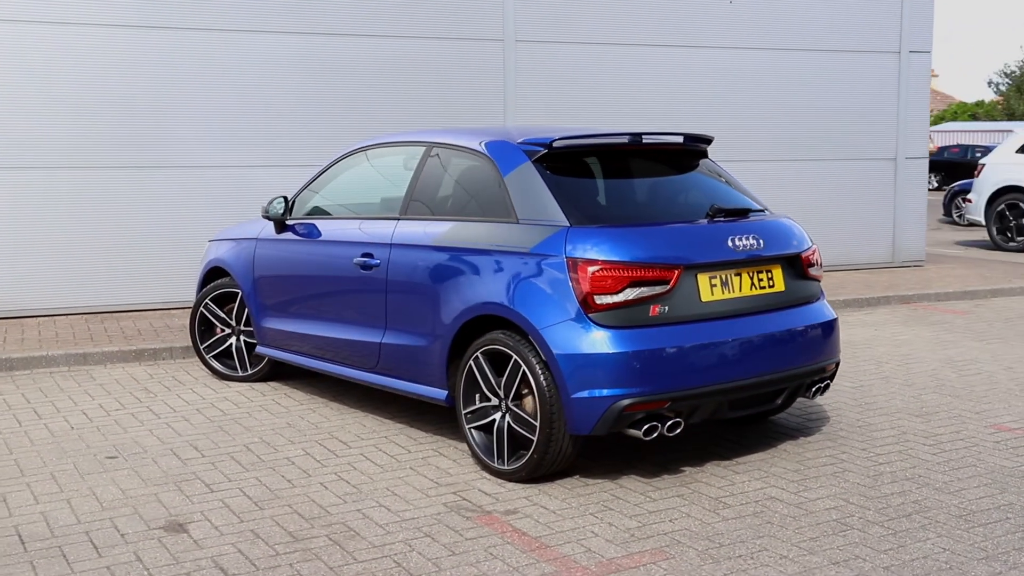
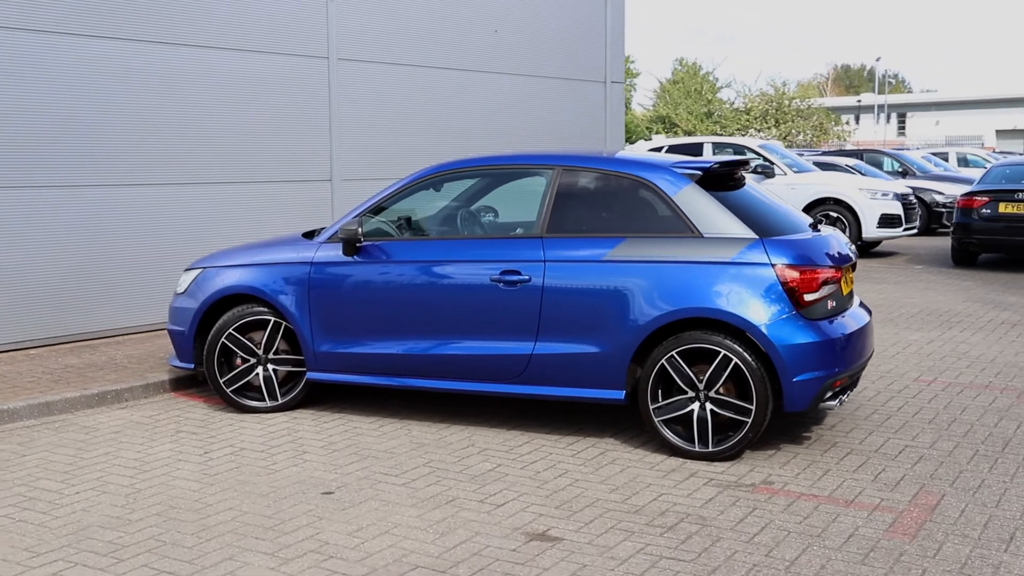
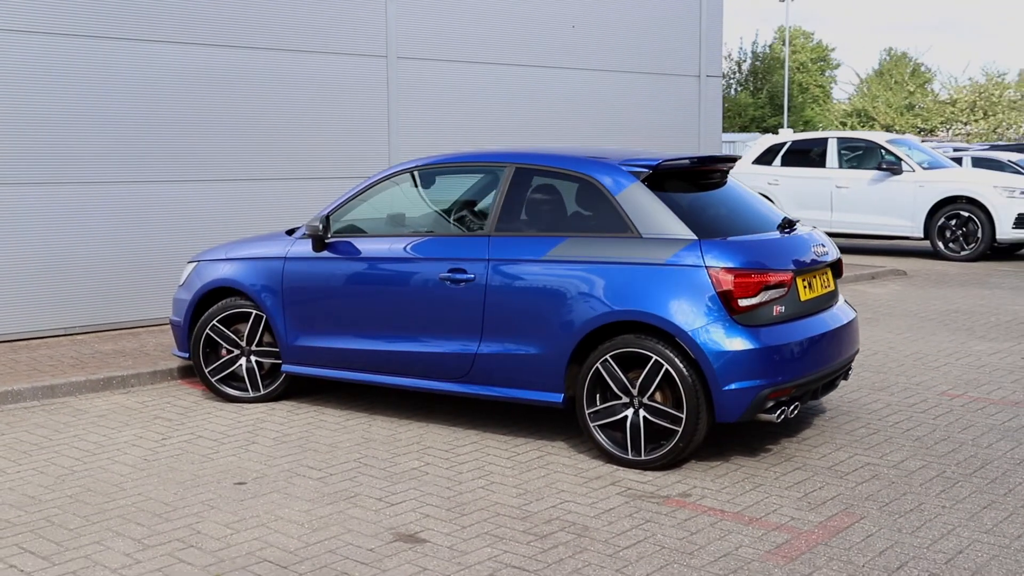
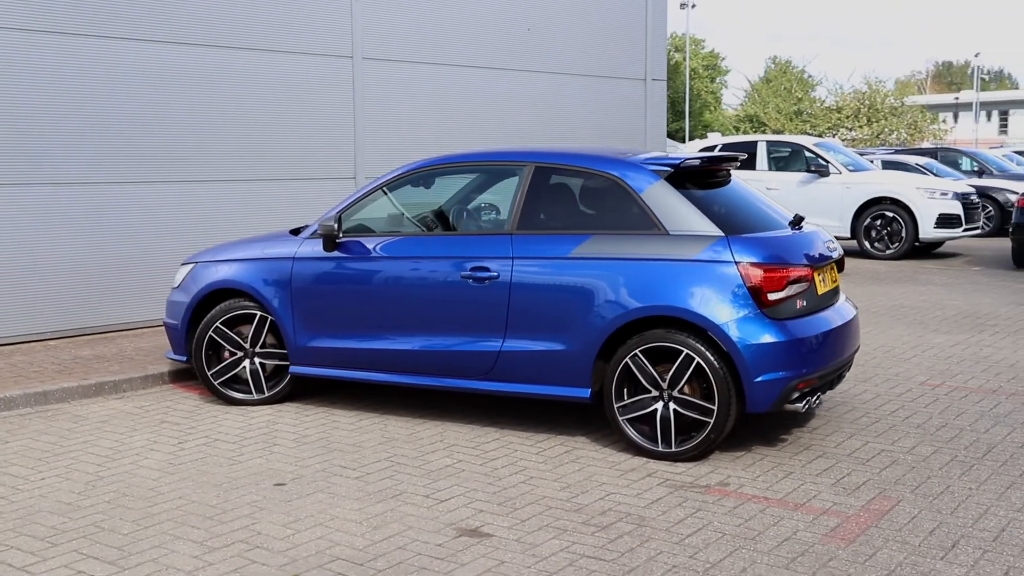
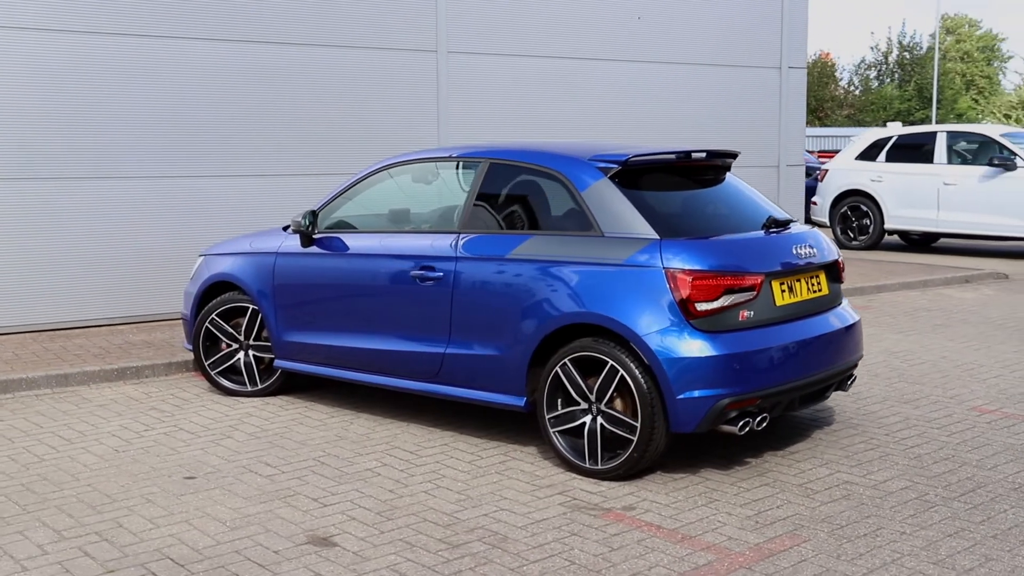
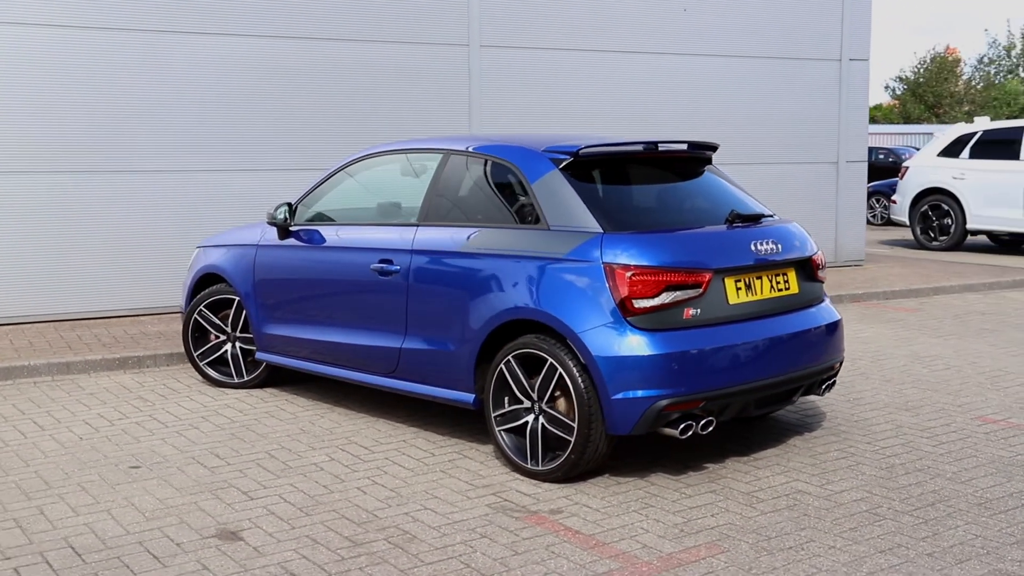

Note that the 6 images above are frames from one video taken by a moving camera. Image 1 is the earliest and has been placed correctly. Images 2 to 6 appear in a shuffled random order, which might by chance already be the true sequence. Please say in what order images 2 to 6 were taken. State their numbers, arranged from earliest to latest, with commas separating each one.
6, 5, 3, 4, 2
